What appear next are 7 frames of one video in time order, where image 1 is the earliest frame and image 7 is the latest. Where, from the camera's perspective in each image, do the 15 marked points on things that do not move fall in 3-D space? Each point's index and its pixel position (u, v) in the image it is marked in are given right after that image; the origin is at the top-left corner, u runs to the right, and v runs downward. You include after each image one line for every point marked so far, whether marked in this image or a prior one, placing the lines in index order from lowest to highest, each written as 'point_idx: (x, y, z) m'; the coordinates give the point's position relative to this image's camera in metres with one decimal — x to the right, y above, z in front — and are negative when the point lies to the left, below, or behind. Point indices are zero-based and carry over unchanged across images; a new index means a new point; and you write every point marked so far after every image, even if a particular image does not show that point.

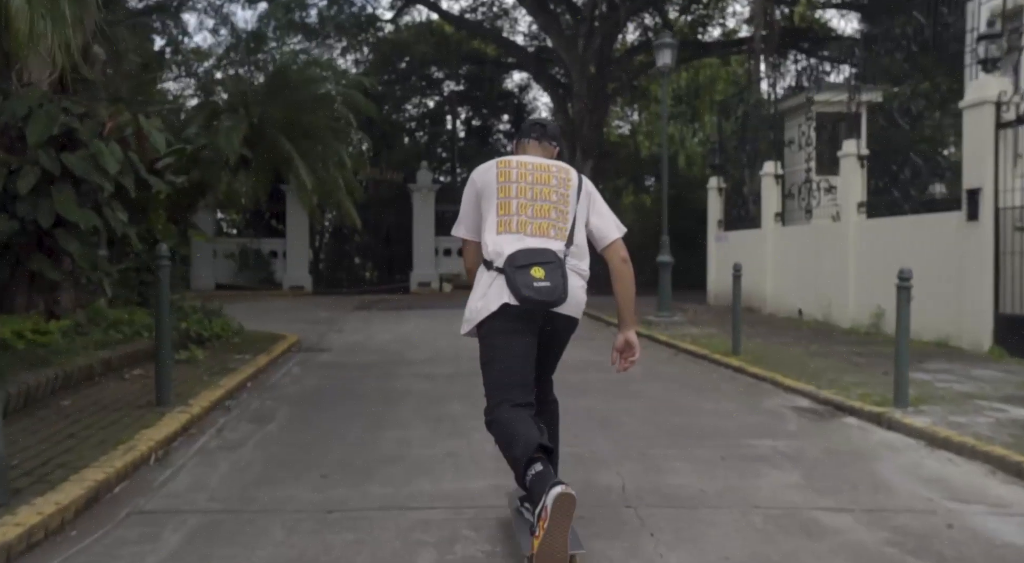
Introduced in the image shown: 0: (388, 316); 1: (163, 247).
0: (-2.6, -0.7, +17.0) m
1: (-2.6, +0.3, +6.0) m
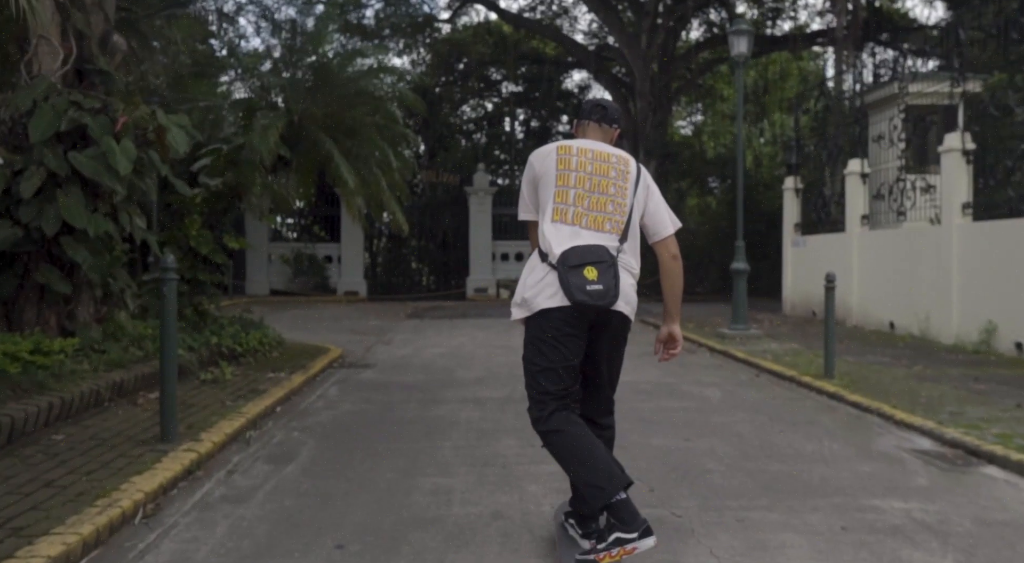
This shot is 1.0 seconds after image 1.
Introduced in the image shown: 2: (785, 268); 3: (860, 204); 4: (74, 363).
0: (-1.4, -0.9, +16.1) m
1: (-2.2, +0.2, +5.2) m
2: (+6.0, +0.3, +17.6) m
3: (+6.3, +1.4, +14.6) m
4: (-3.4, -0.6, +6.2) m
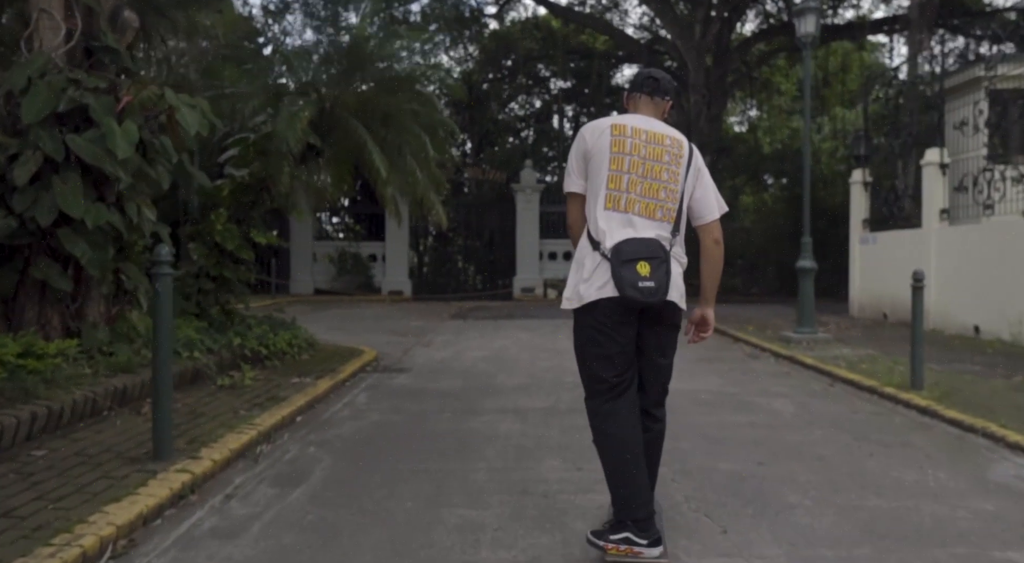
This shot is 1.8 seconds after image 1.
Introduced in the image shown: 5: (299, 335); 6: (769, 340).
0: (-0.5, -0.9, +15.4) m
1: (-2.0, +0.2, +4.6) m
2: (+6.9, +0.3, +16.4) m
3: (+7.1, +1.4, +13.5) m
4: (-3.1, -0.6, +5.7) m
5: (-2.7, -0.7, +10.0) m
6: (+3.8, -0.9, +11.9) m
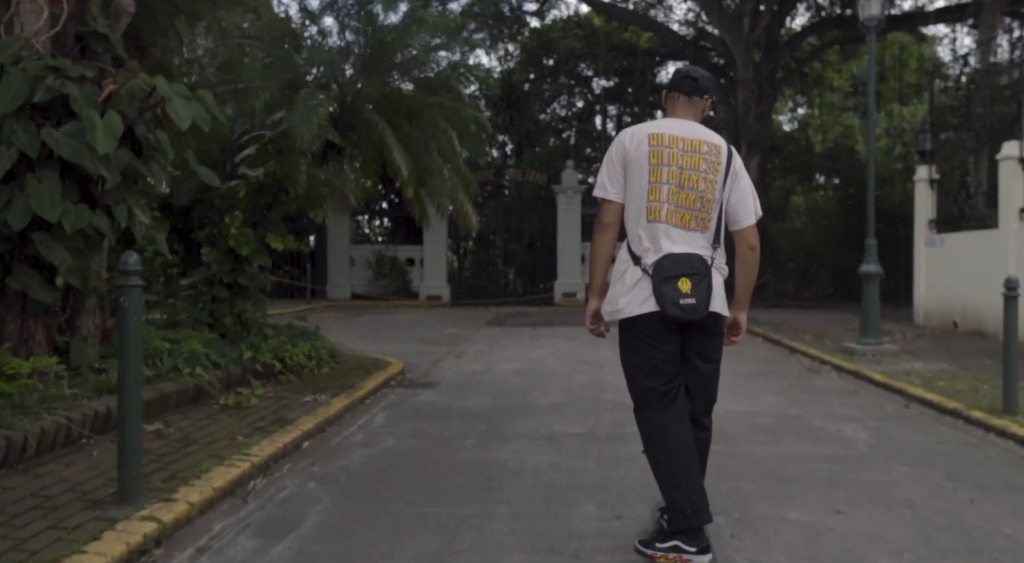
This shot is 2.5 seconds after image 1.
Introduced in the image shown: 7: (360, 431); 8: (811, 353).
0: (+0.2, -1.0, +14.6) m
1: (-1.9, +0.1, +3.9) m
2: (+7.7, +0.2, +15.3) m
3: (+7.7, +1.3, +12.3) m
4: (-2.9, -0.7, +5.1) m
5: (-2.2, -0.7, +9.4) m
6: (+4.3, -1.0, +11.0) m
7: (-1.2, -1.2, +6.3) m
8: (+4.0, -1.0, +11.0) m
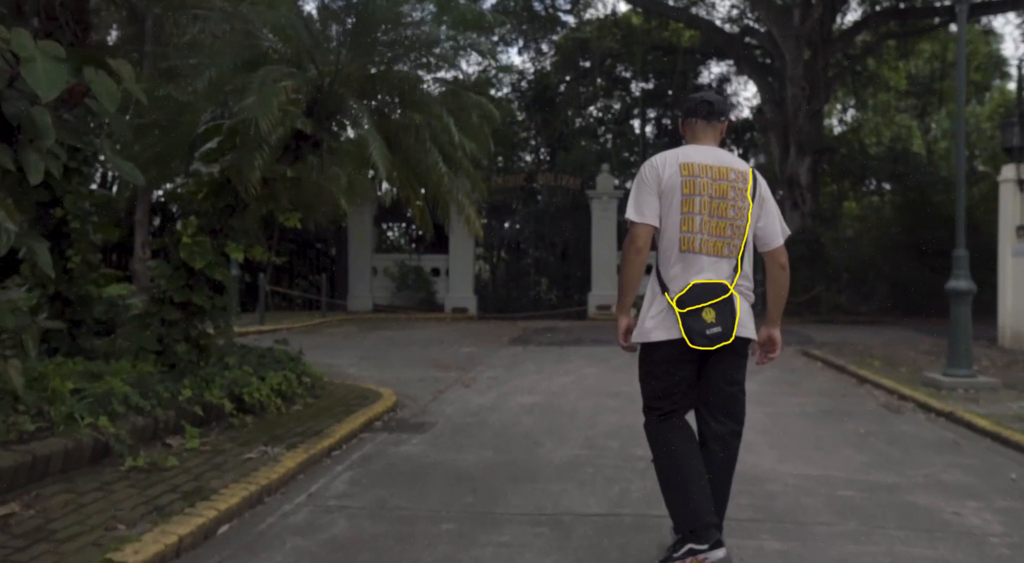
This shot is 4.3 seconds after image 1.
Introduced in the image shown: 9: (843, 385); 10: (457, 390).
0: (+0.6, -1.2, +13.0) m
1: (-2.0, 0.0, +2.5) m
2: (+8.1, -0.1, +13.3) m
3: (+8.0, +1.1, +10.4) m
4: (-3.0, -0.8, +3.6) m
5: (-2.1, -0.9, +7.9) m
6: (+4.5, -1.2, +9.2) m
7: (-1.2, -1.3, +4.7) m
8: (+4.2, -1.2, +9.2) m
9: (+4.0, -1.2, +9.7) m
10: (-0.7, -1.2, +9.4) m
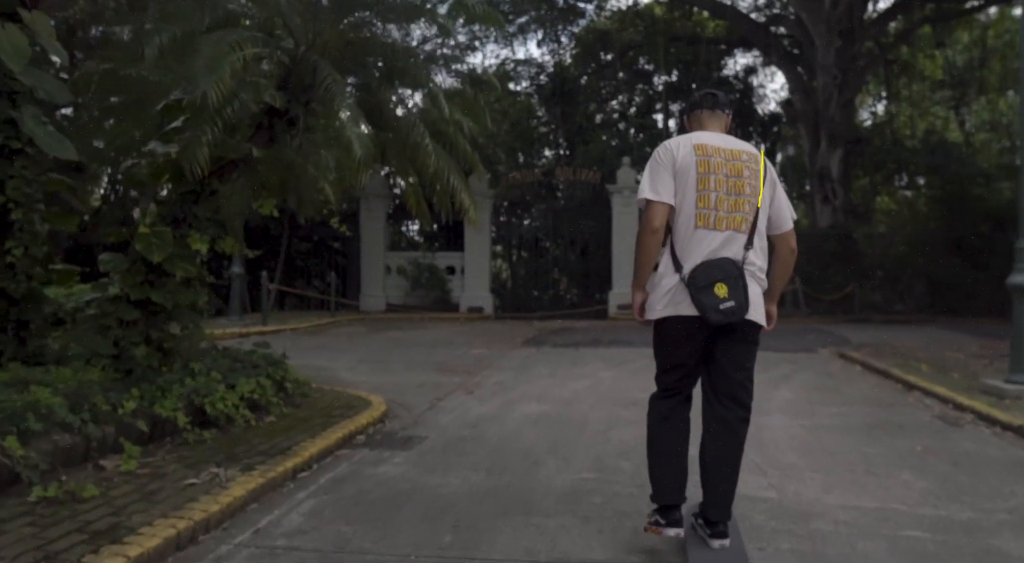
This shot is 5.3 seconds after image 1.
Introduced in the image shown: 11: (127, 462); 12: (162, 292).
0: (+0.8, -1.1, +12.1) m
1: (-2.1, 0.0, +1.6) m
2: (+8.3, 0.0, +12.2) m
3: (+8.1, +1.2, +9.3) m
4: (-3.1, -0.8, +2.8) m
5: (-2.1, -0.9, +7.1) m
6: (+4.6, -1.1, +8.2) m
7: (-1.3, -1.3, +3.9) m
8: (+4.3, -1.1, +8.2) m
9: (+4.1, -1.2, +8.7) m
10: (-0.6, -1.2, +8.5) m
11: (-2.2, -1.0, +4.7) m
12: (-2.7, -0.1, +6.2) m
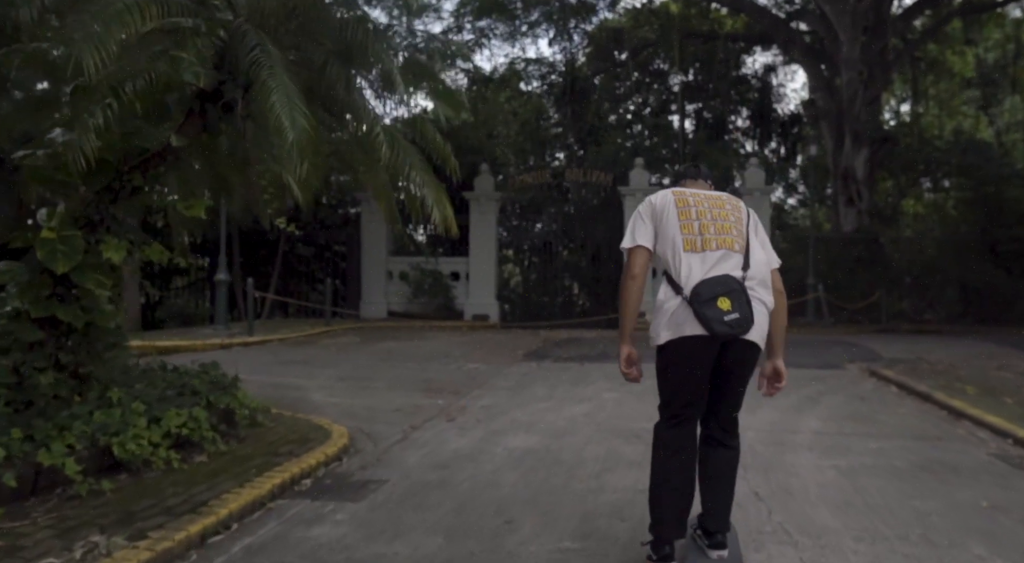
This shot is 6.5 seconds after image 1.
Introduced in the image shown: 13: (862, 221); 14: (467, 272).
0: (+0.8, -1.3, +11.1) m
1: (-2.4, 0.0, +0.6) m
2: (+8.2, -0.1, +11.0) m
3: (+8.0, +1.0, +8.0) m
4: (-3.3, -0.8, +1.9) m
5: (-2.2, -1.0, +6.1) m
6: (+4.4, -1.2, +7.0) m
7: (-1.5, -1.4, +2.9) m
8: (+4.2, -1.2, +7.0) m
9: (+3.9, -1.3, +7.6) m
10: (-0.7, -1.3, +7.5) m
11: (-2.4, -1.1, +3.7) m
12: (-2.9, -0.2, +5.3) m
13: (+8.4, +1.4, +19.2) m
14: (-1.2, +0.2, +19.6) m
